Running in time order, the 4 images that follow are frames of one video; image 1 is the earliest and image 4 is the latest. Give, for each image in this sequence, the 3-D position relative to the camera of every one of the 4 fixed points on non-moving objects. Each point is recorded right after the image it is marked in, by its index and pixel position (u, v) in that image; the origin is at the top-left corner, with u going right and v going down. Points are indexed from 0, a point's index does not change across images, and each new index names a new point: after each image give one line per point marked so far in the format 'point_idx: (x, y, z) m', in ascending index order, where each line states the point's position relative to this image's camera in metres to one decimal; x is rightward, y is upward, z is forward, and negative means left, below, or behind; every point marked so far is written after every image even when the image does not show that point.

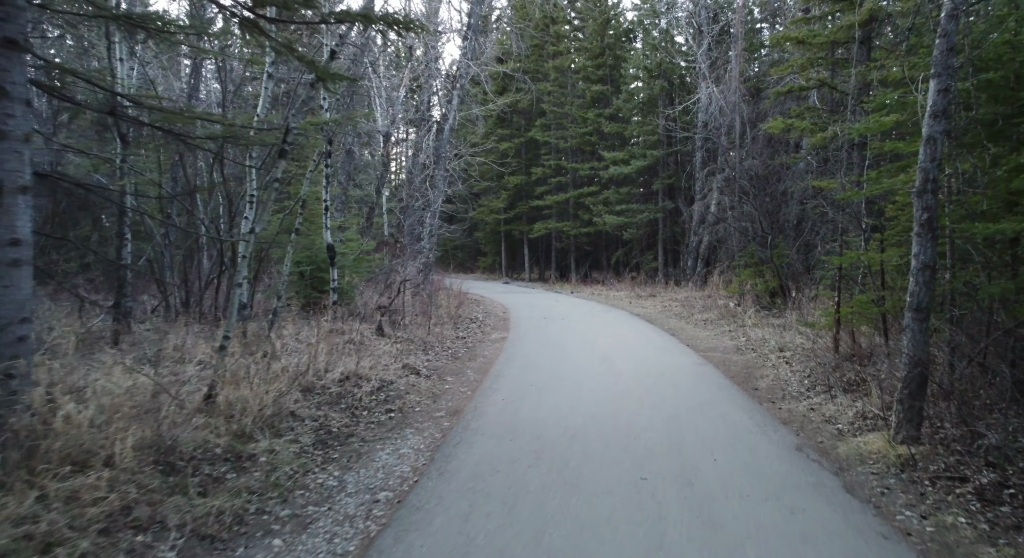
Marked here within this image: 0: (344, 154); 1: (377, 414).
0: (-4.9, +3.6, +16.1) m
1: (-1.5, -1.5, +6.1) m
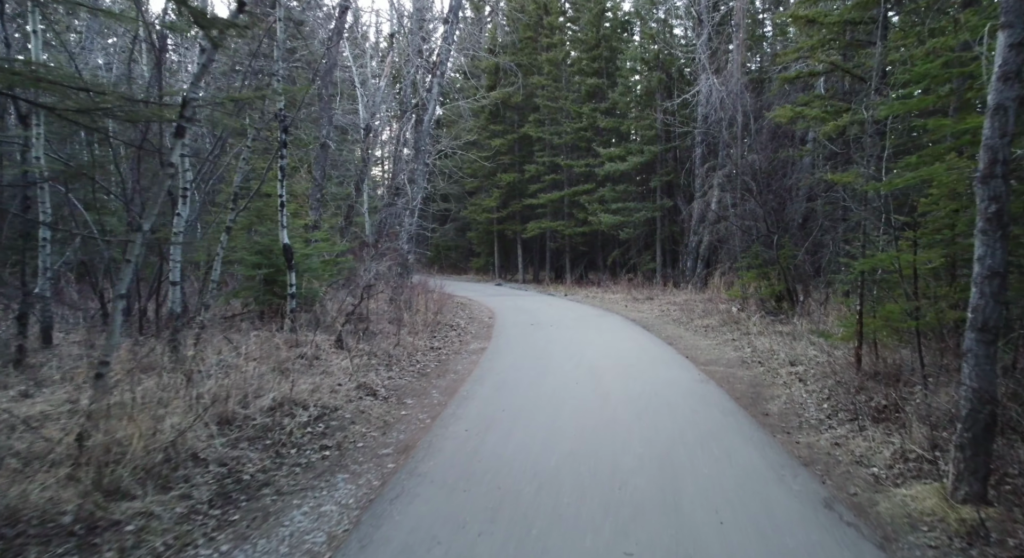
0: (-5.2, +3.6, +14.9) m
1: (-1.9, -1.6, +5.0) m
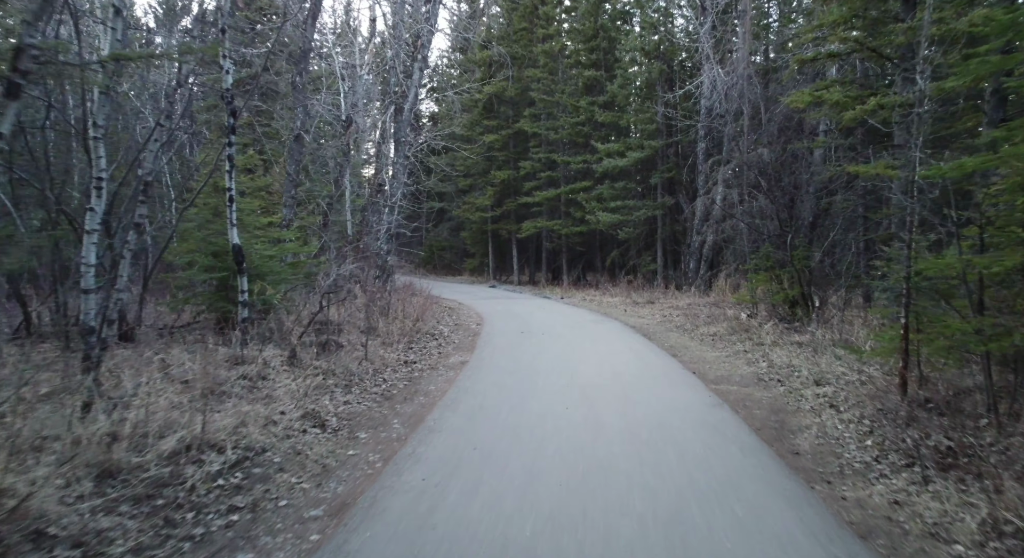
0: (-5.5, +3.5, +13.8) m
1: (-2.1, -1.7, +3.8) m
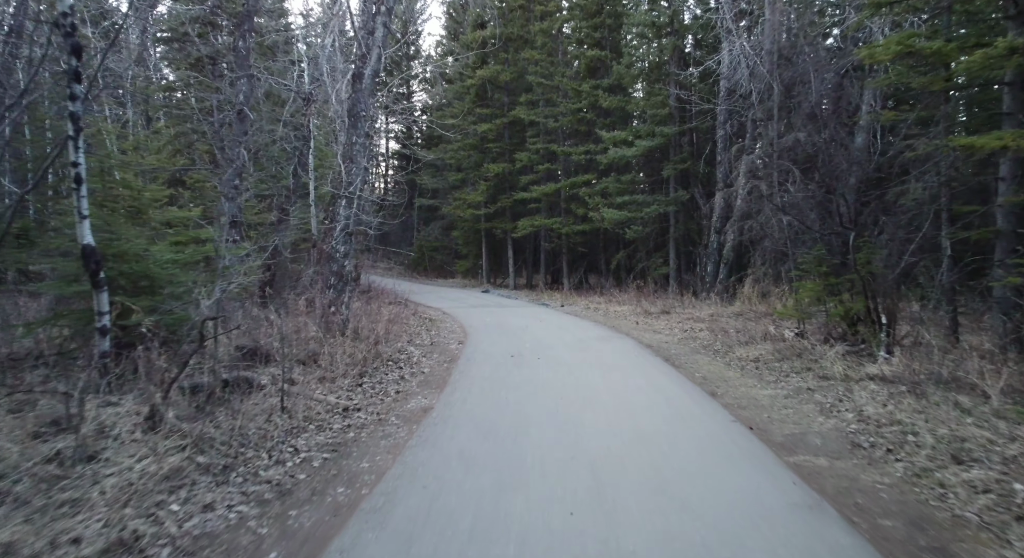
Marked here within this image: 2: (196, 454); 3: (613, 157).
0: (-5.7, +3.3, +11.2) m
1: (-2.3, -1.8, +1.3) m
2: (-2.6, -1.5, +4.6) m
3: (+3.7, +4.4, +19.9) m
